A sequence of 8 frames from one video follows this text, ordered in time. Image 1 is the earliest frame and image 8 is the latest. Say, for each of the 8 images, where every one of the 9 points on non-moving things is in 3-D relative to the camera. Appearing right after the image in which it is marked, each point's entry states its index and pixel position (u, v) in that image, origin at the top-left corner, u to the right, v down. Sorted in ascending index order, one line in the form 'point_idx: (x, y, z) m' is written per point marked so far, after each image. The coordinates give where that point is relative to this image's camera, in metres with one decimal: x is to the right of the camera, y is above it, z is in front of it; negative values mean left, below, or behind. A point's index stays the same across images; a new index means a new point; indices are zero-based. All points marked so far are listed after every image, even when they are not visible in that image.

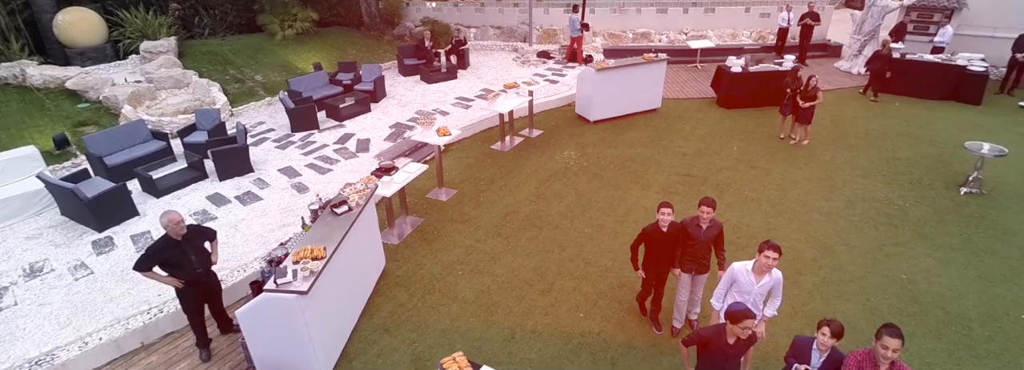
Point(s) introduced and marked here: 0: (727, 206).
0: (+3.1, -0.3, +6.3) m
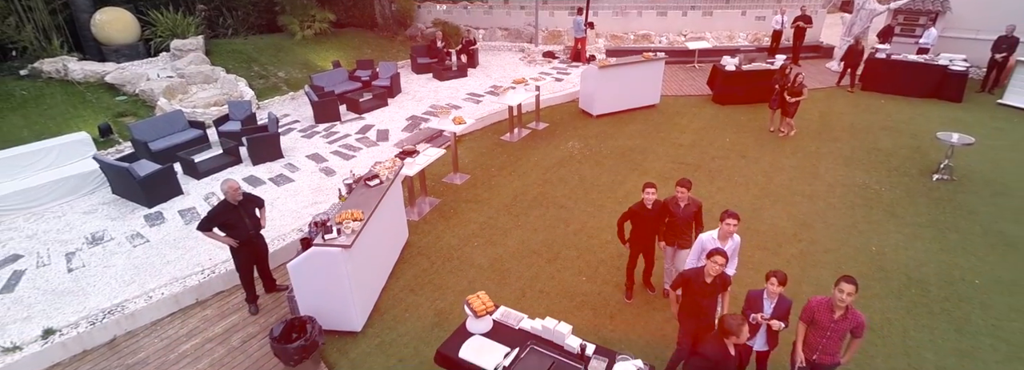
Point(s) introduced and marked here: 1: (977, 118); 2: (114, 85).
0: (+3.2, -0.1, +6.9) m
1: (+9.5, +1.4, +9.1) m
2: (-8.6, +2.2, +9.7) m
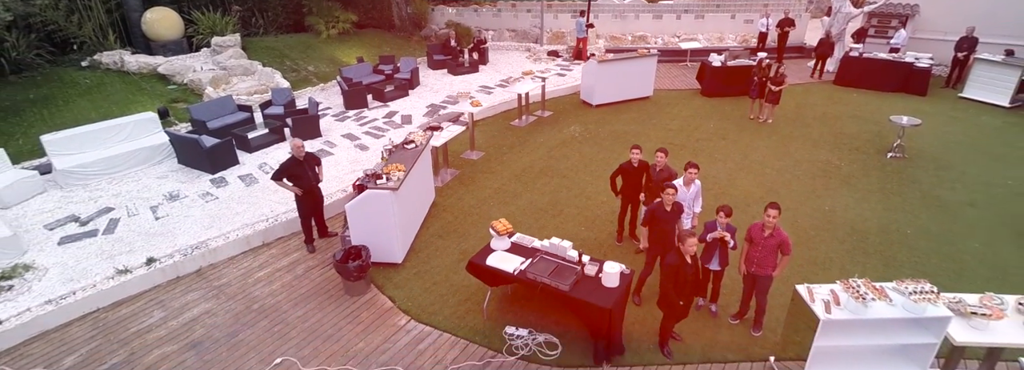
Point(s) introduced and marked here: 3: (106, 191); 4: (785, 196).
0: (+3.4, +0.4, +8.0) m
1: (+9.7, +1.8, +10.2) m
2: (-8.4, +2.7, +10.8) m
3: (-6.5, -0.1, +7.1) m
4: (+4.3, -0.2, +7.0) m
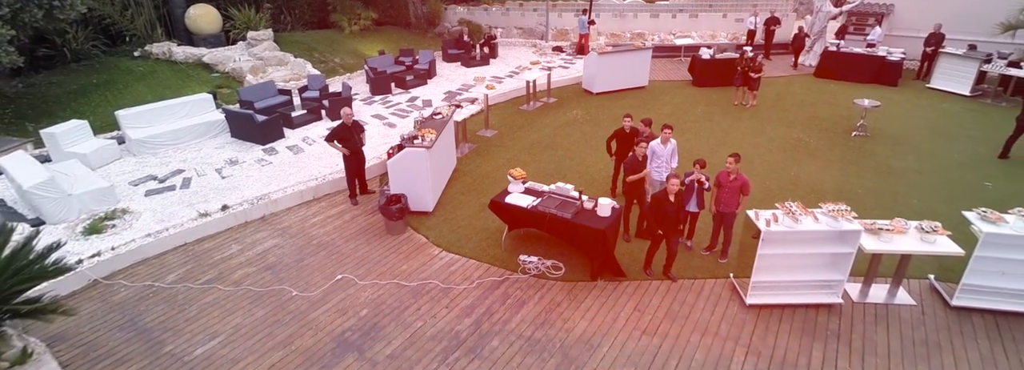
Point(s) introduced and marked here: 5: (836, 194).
0: (+3.6, +0.9, +9.1) m
1: (+9.9, +2.2, +11.3) m
2: (-8.2, +3.3, +12.0) m
3: (-6.3, +0.5, +8.3) m
4: (+4.4, +0.4, +8.1) m
5: (+5.2, -0.1, +7.2) m
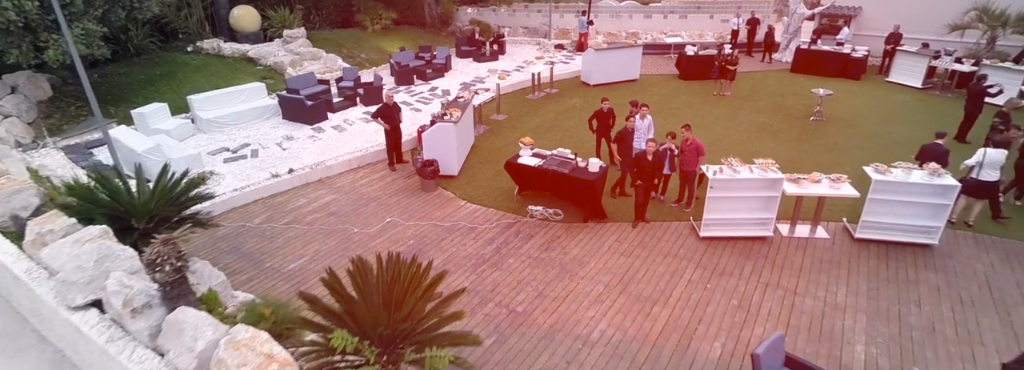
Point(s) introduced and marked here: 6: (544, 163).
0: (+3.8, +1.5, +10.7) m
1: (+10.2, +2.8, +12.9) m
2: (-8.0, +3.9, +13.7) m
3: (-6.1, +1.1, +9.9) m
4: (+4.6, +0.9, +9.7) m
5: (+5.4, +0.4, +8.8) m
6: (+0.5, +0.4, +7.1) m
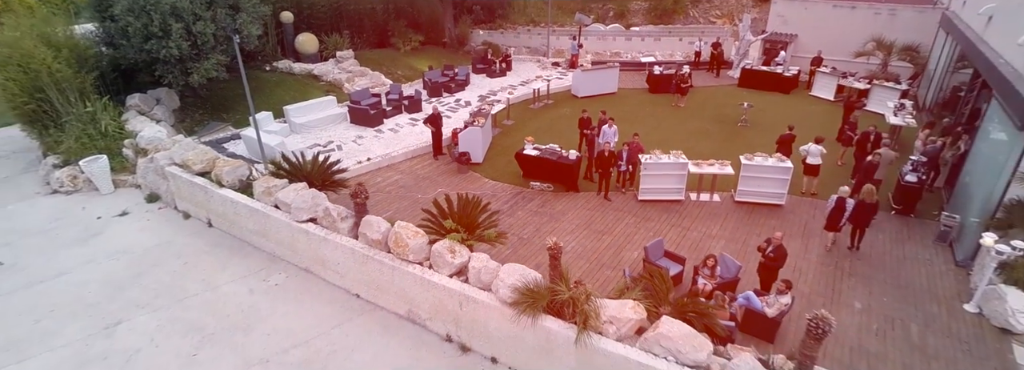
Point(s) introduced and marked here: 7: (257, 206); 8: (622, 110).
0: (+4.0, +1.9, +14.6) m
1: (+10.4, +3.1, +16.7) m
2: (-7.7, +4.3, +17.6) m
3: (-5.9, +1.5, +13.8) m
4: (+4.8, +1.3, +13.5) m
5: (+5.6, +0.8, +12.6) m
6: (+0.7, +0.8, +11.0) m
7: (-4.8, -0.4, +8.6) m
8: (+3.9, +2.7, +16.0) m
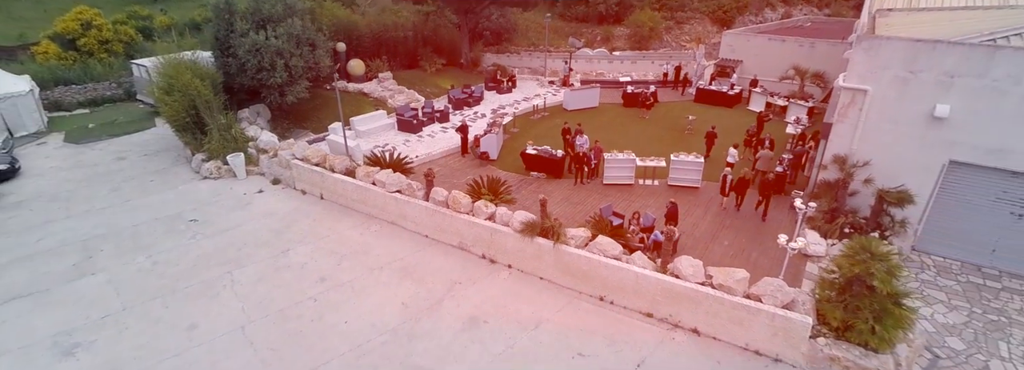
0: (+4.2, +2.2, +19.7) m
1: (+10.6, +3.5, +21.9) m
2: (-7.5, +4.7, +22.8) m
3: (-5.6, +1.9, +19.0) m
4: (+5.1, +1.7, +18.7) m
5: (+5.8, +1.2, +17.8) m
6: (+0.9, +1.2, +16.1) m
7: (-4.6, 0.0, +13.7) m
8: (+4.1, +3.0, +21.1) m
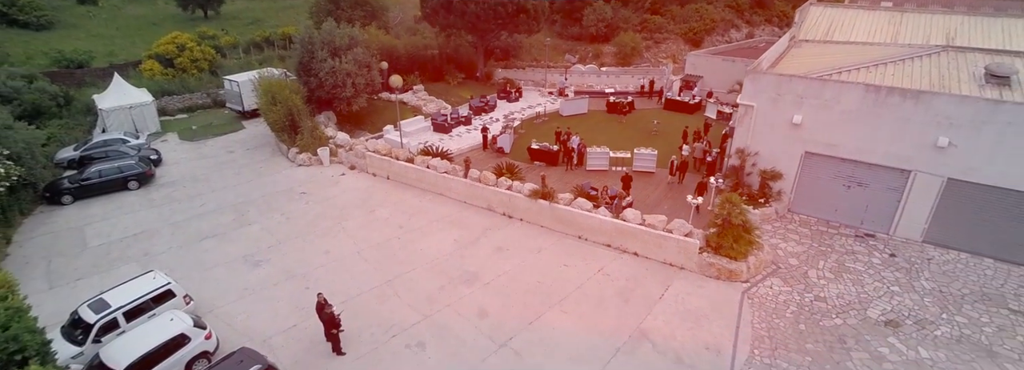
0: (+4.7, +2.9, +26.0) m
1: (+11.1, +4.1, +28.1) m
2: (-7.0, +5.4, +29.1) m
3: (-5.2, +2.7, +25.3) m
4: (+5.5, +2.4, +24.9) m
5: (+6.3, +1.9, +24.0) m
6: (+1.4, +1.9, +22.4) m
7: (-4.2, +0.8, +20.0) m
8: (+4.6, +3.7, +27.4) m
